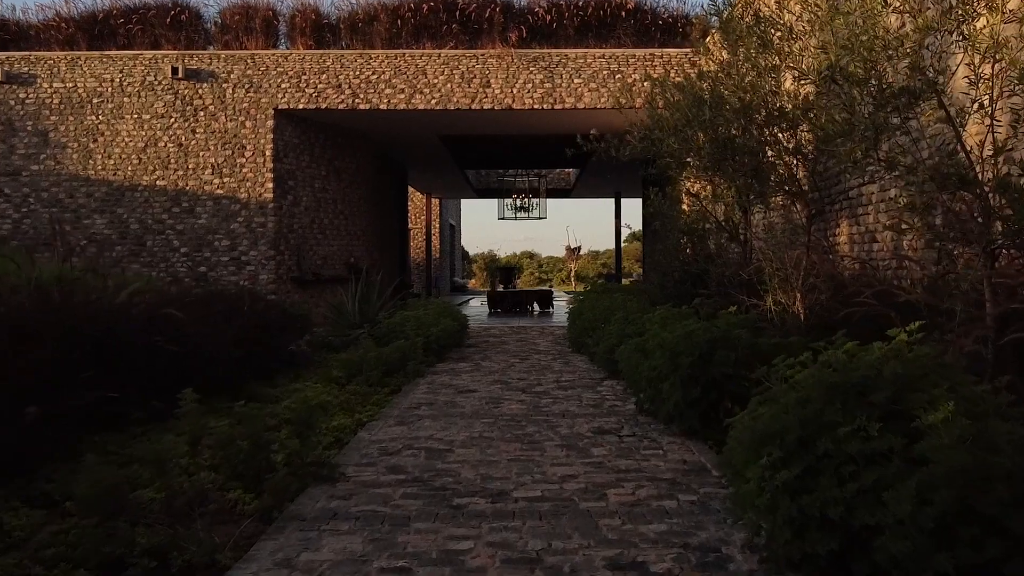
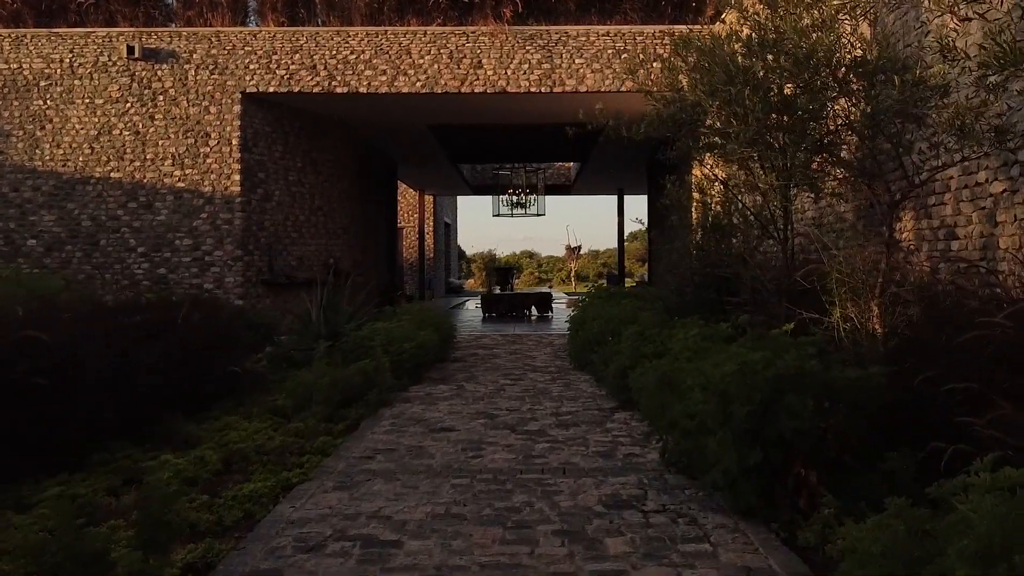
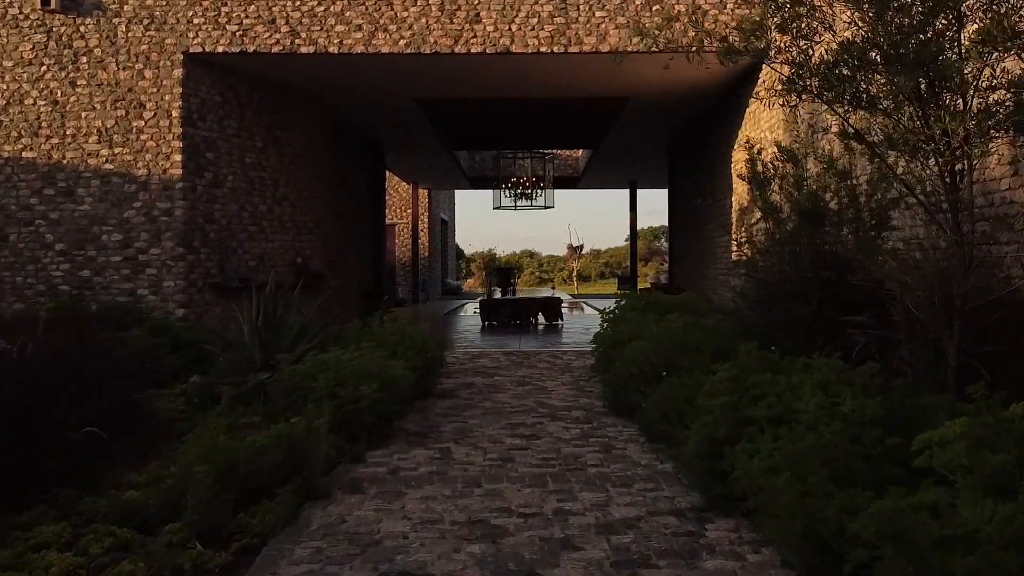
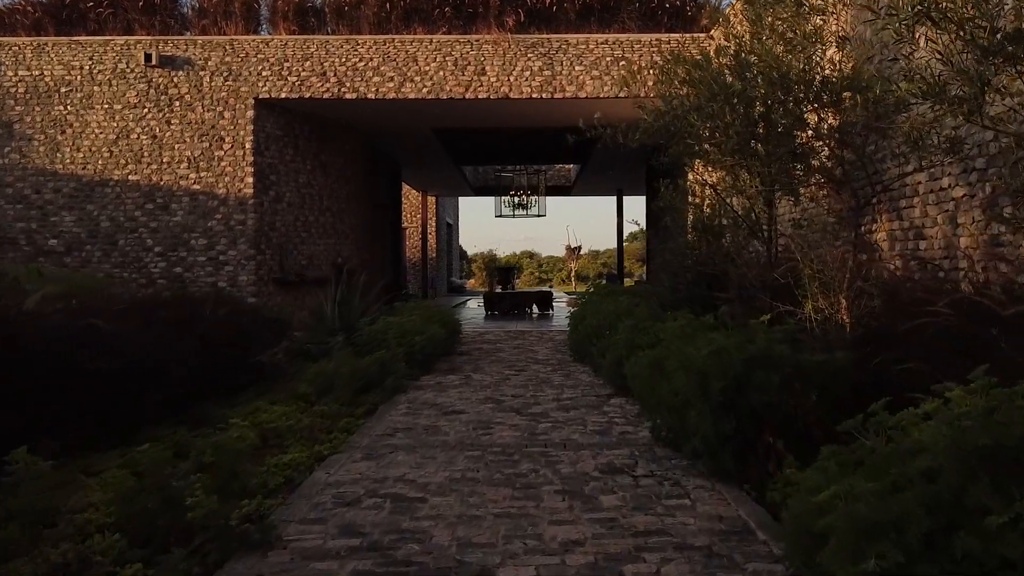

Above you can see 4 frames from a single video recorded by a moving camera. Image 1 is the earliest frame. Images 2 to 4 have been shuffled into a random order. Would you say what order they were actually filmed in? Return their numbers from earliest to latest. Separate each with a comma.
4, 2, 3
